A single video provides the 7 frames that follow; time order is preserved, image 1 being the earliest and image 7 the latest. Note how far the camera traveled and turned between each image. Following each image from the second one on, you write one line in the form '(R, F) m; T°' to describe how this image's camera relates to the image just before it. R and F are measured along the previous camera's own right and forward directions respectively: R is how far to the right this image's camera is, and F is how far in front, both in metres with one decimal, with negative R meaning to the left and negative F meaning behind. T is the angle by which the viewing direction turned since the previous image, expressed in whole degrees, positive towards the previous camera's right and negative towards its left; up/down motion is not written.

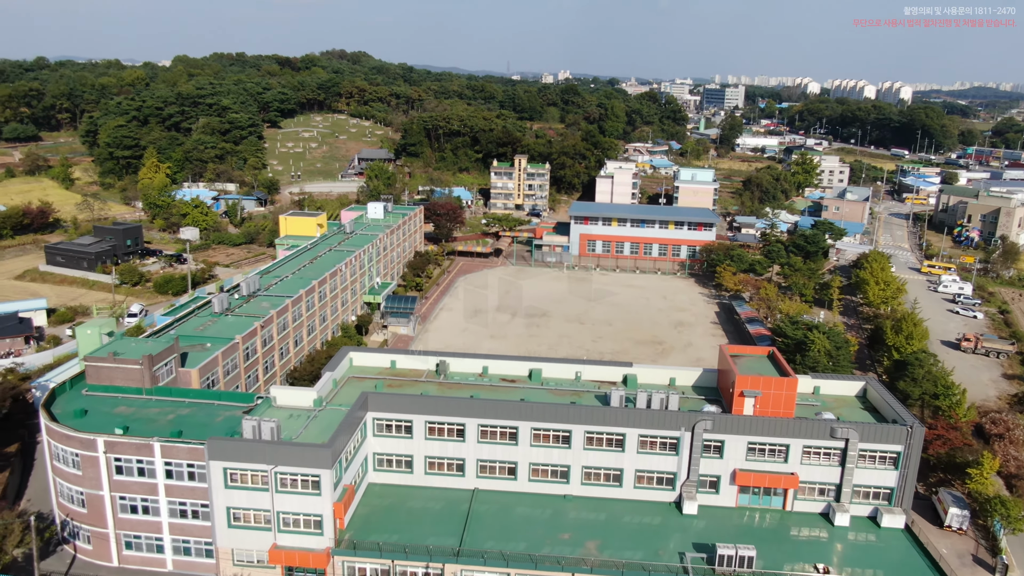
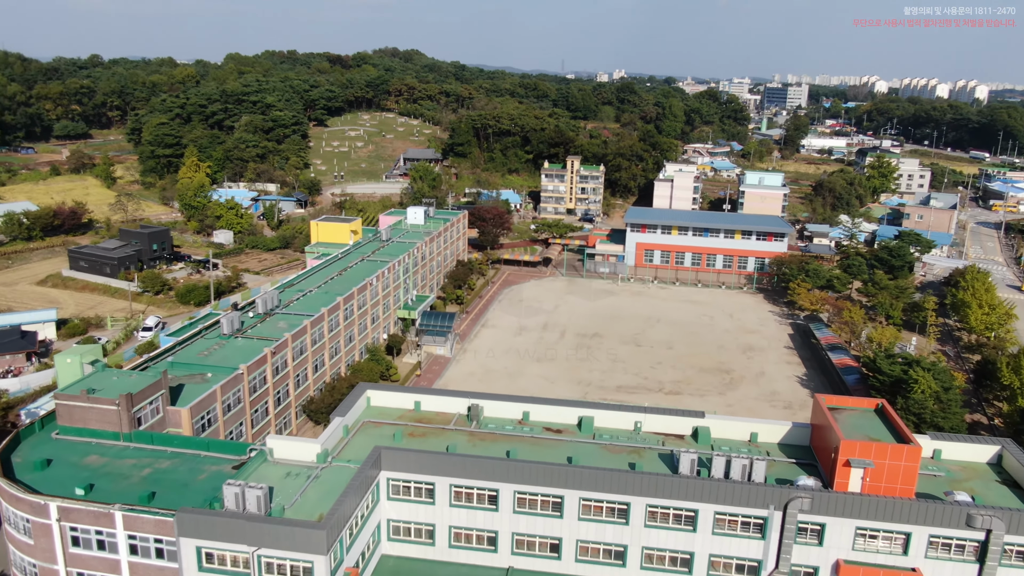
(+0.1, +4.5) m; -4°
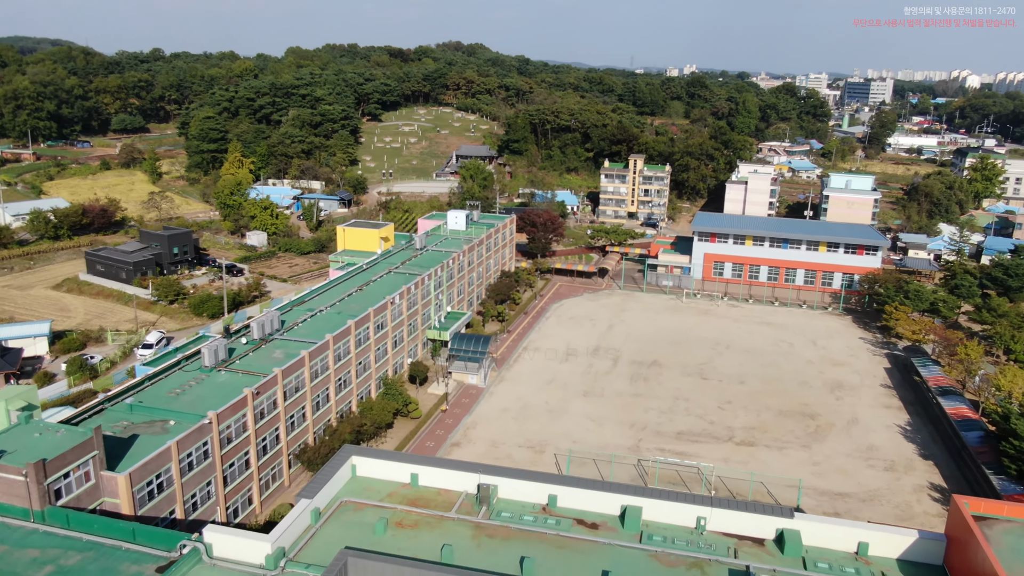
(+0.8, +5.4) m; -5°
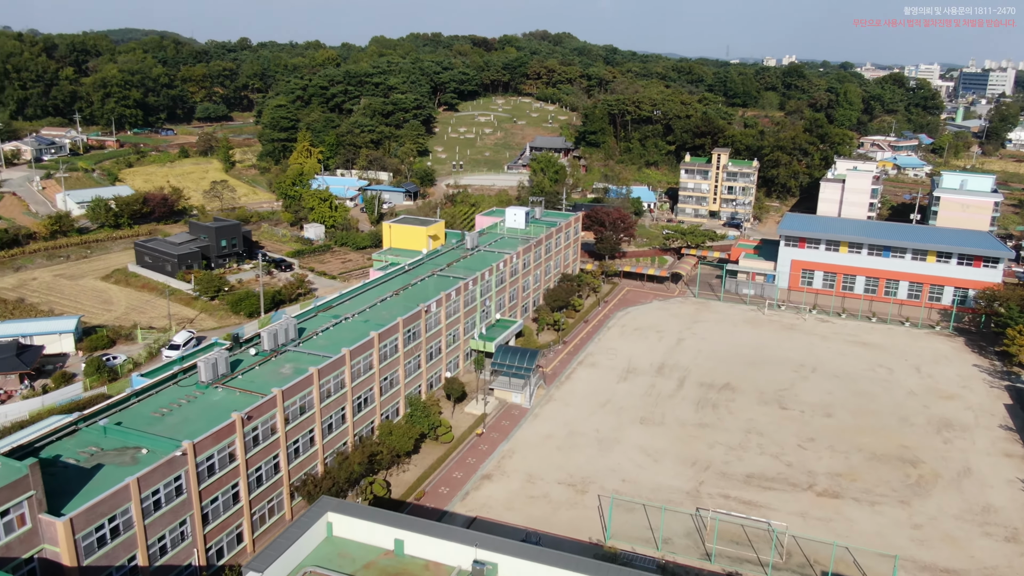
(+1.3, +3.8) m; -6°
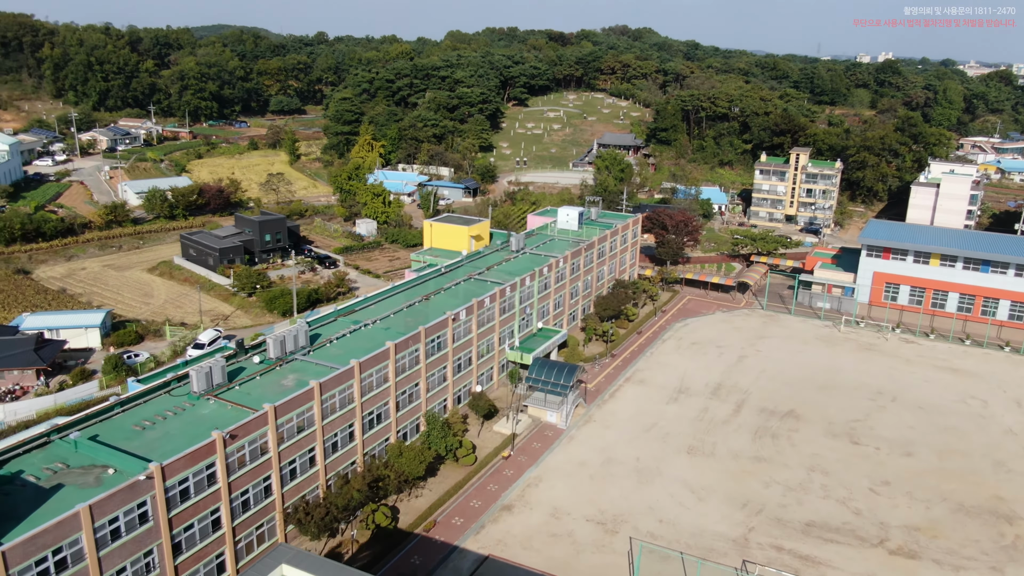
(+1.3, +2.7) m; -6°
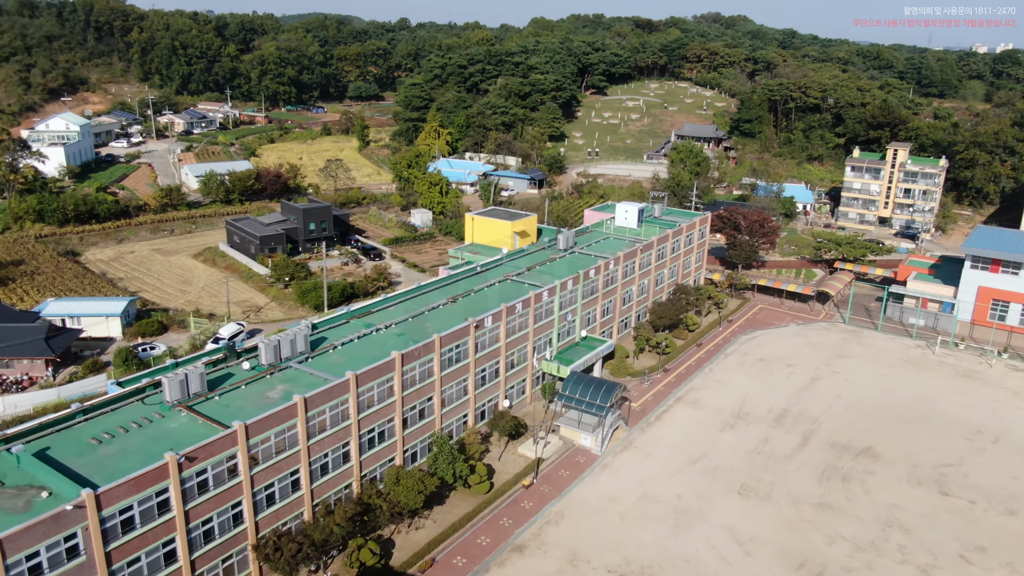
(+1.5, +3.1) m; -6°
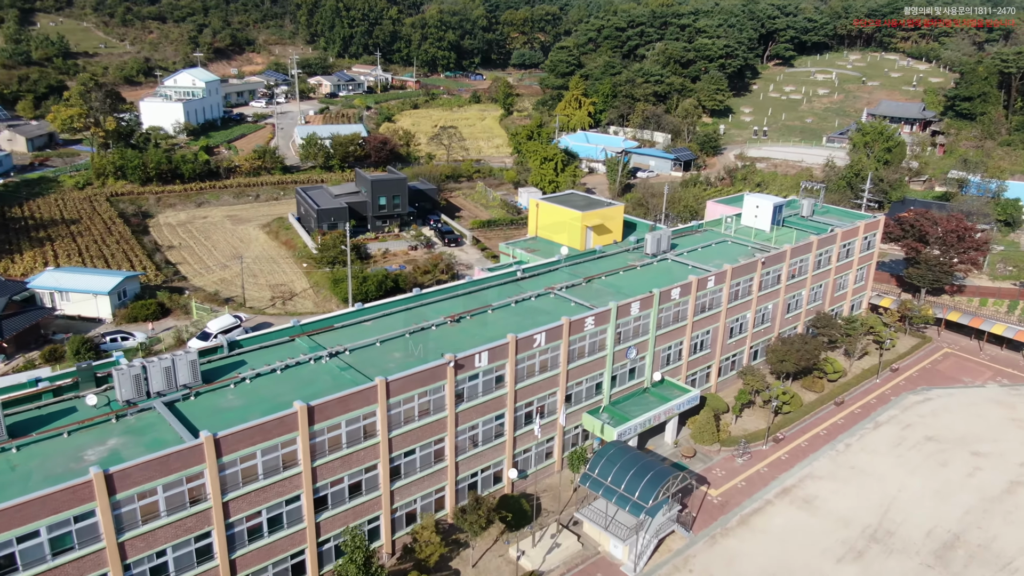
(+3.5, +8.1) m; -13°
